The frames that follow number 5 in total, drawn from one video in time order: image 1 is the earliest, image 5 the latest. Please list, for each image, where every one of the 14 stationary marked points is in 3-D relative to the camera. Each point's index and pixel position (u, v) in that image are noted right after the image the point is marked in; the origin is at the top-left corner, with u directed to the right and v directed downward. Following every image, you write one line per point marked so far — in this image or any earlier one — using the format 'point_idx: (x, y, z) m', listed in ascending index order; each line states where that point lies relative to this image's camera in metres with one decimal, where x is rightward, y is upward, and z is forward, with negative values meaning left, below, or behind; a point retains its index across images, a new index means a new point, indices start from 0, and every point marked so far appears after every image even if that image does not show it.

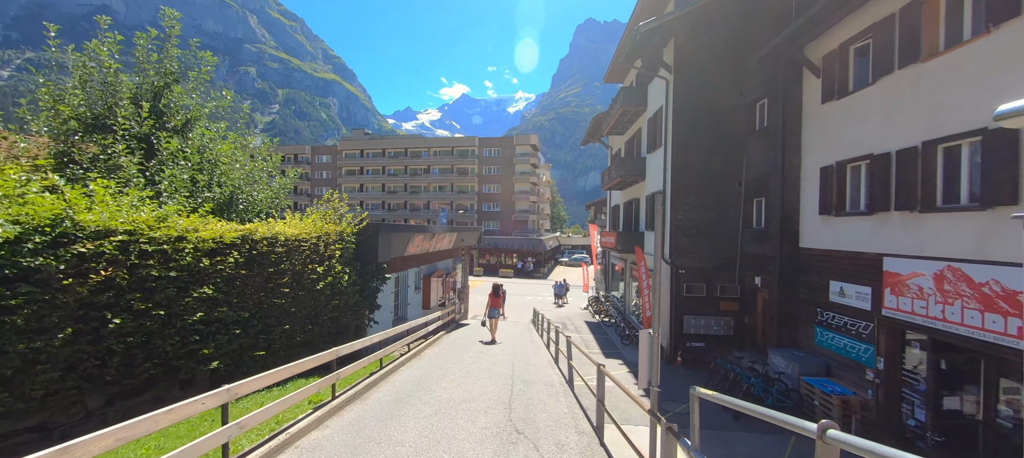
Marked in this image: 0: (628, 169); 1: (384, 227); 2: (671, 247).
0: (+4.9, +2.6, +16.8) m
1: (-2.6, 0.0, +8.0) m
2: (+5.4, -0.6, +13.5) m
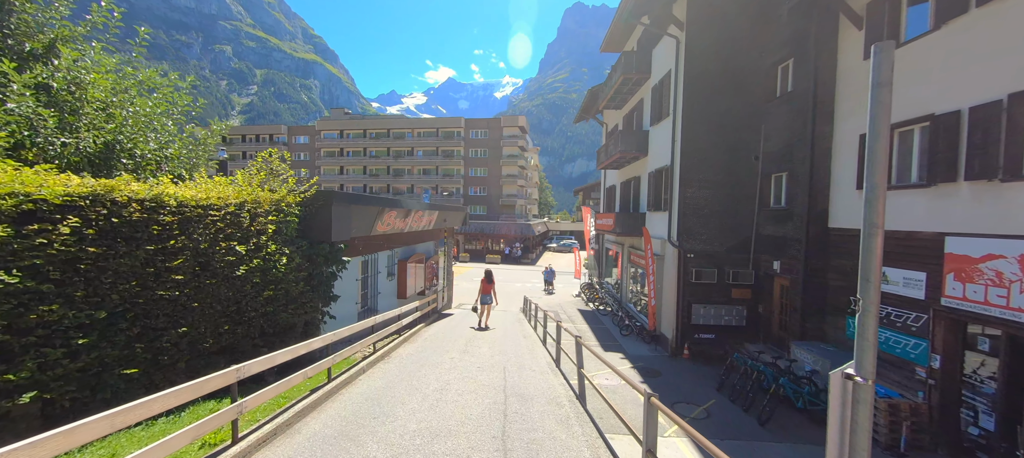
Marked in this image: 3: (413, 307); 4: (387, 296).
0: (+4.5, +3.3, +15.2) m
1: (-2.7, +0.5, +6.2) m
2: (+5.0, 0.0, +12.0) m
3: (-2.4, -1.9, +9.7) m
4: (-3.0, -1.6, +9.7) m
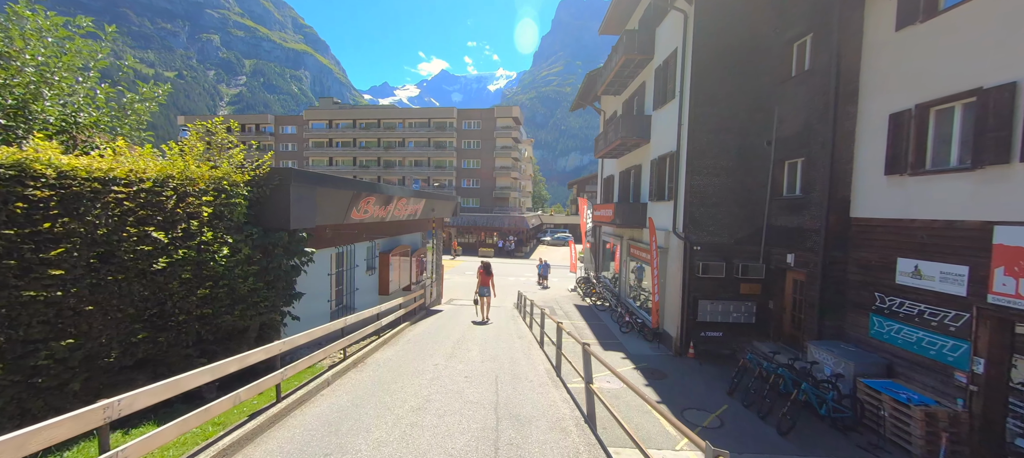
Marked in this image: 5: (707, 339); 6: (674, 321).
0: (+4.2, +3.6, +14.3) m
1: (-2.8, +0.7, +5.3) m
2: (+4.9, +0.3, +11.2) m
3: (-2.5, -1.6, +8.8) m
4: (-3.2, -1.4, +8.8) m
5: (+5.4, -3.0, +11.1) m
6: (+4.6, -2.7, +11.5) m
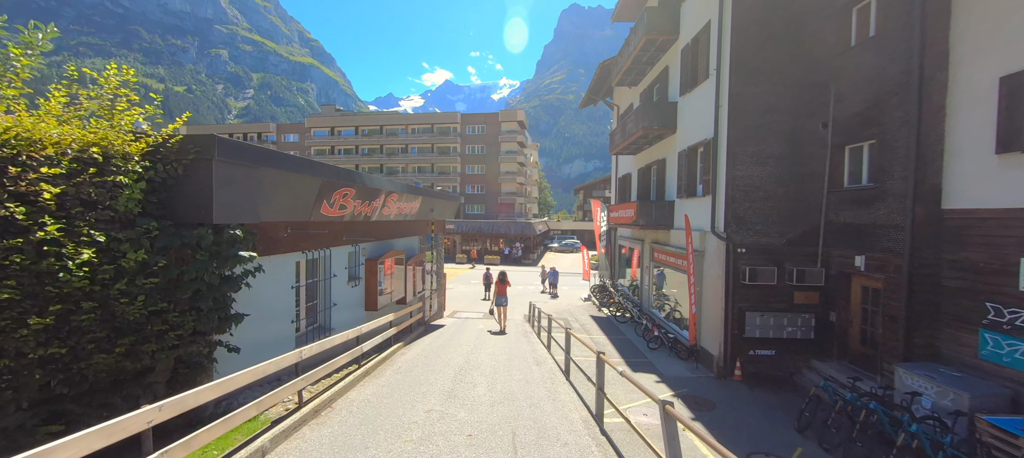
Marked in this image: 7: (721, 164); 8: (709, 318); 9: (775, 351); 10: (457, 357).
0: (+4.5, +3.6, +12.7) m
1: (-2.6, +0.7, +3.7) m
2: (+5.1, +0.3, +9.5) m
3: (-2.3, -1.7, +7.2) m
4: (-2.9, -1.4, +7.2) m
5: (+5.7, -3.0, +9.3) m
6: (+4.9, -2.6, +9.8) m
7: (+5.1, +1.6, +9.7) m
8: (+4.9, -2.2, +10.1) m
9: (+6.1, -2.8, +9.3) m
10: (-1.0, -2.4, +7.5) m
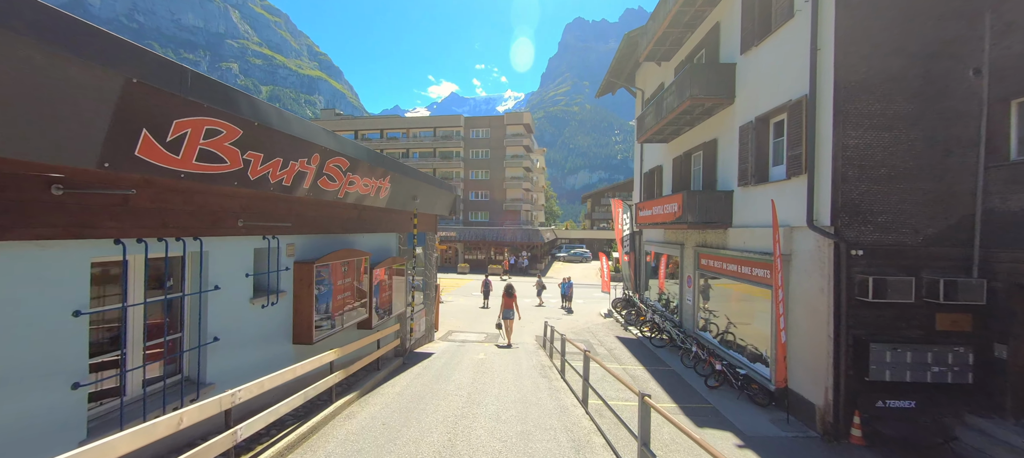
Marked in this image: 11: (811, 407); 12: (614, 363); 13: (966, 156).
0: (+4.8, +3.6, +9.9) m
1: (-2.5, +1.0, +0.9) m
2: (+5.3, +0.4, +6.6) m
3: (-2.1, -1.5, +4.3) m
4: (-2.8, -1.2, +4.3) m
5: (+5.9, -2.9, +6.3) m
6: (+5.1, -2.5, +6.8) m
7: (+5.3, +1.7, +6.9) m
8: (+5.2, -2.1, +7.1) m
9: (+6.3, -2.7, +6.3) m
10: (-0.8, -2.2, +4.5) m
11: (+5.1, -3.0, +6.8) m
12: (+2.6, -3.5, +10.4) m
13: (+7.4, +1.2, +6.5) m
